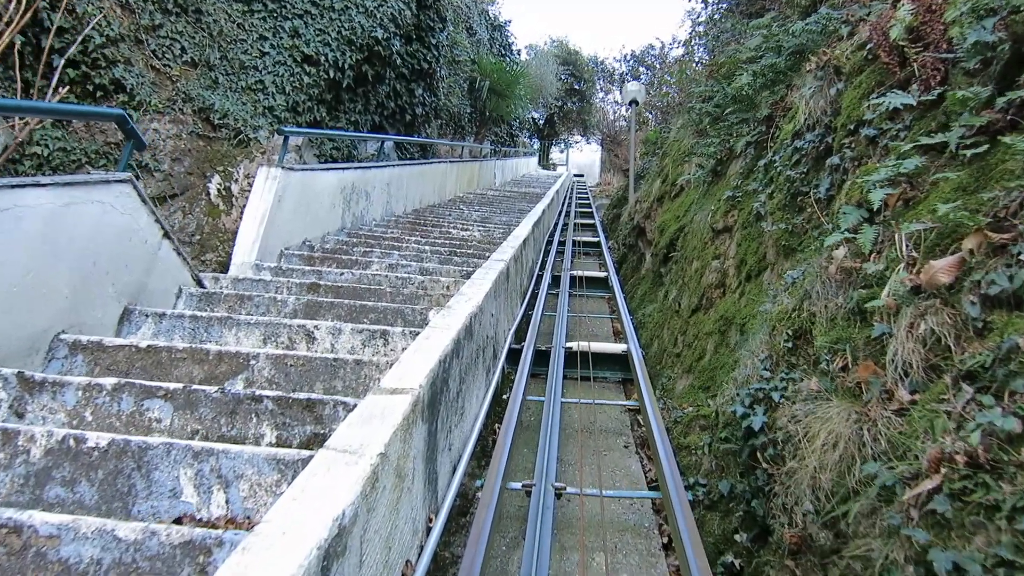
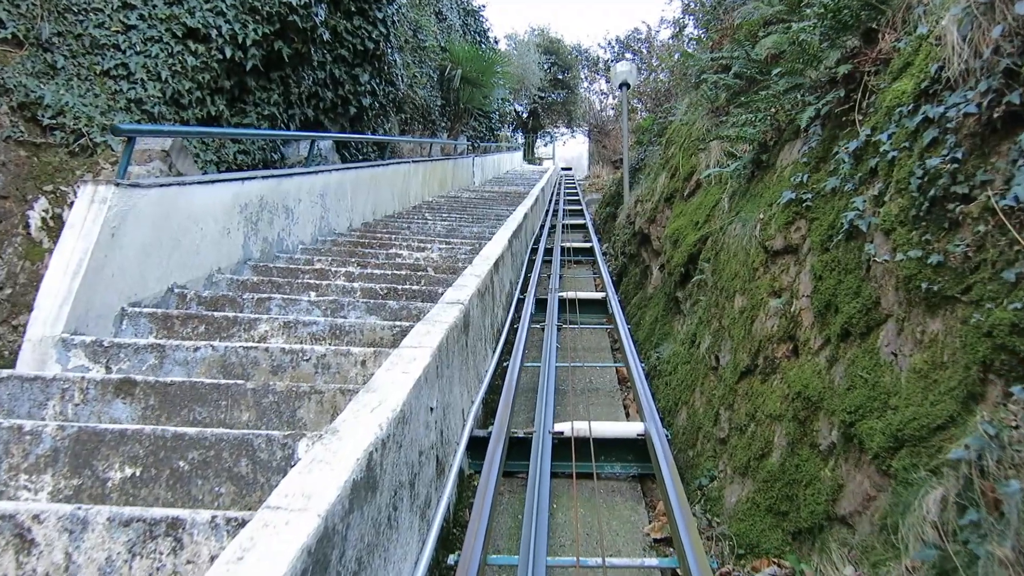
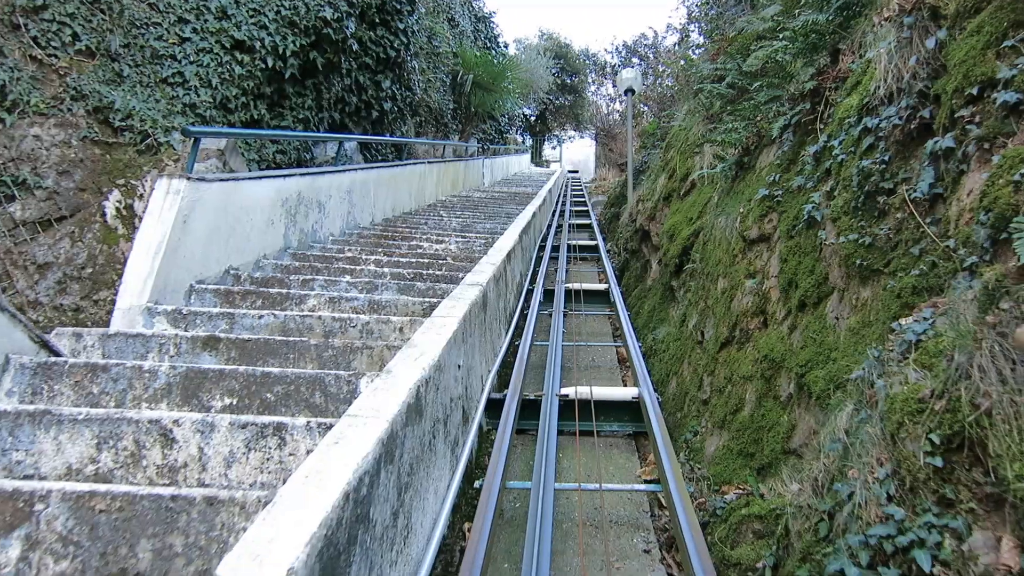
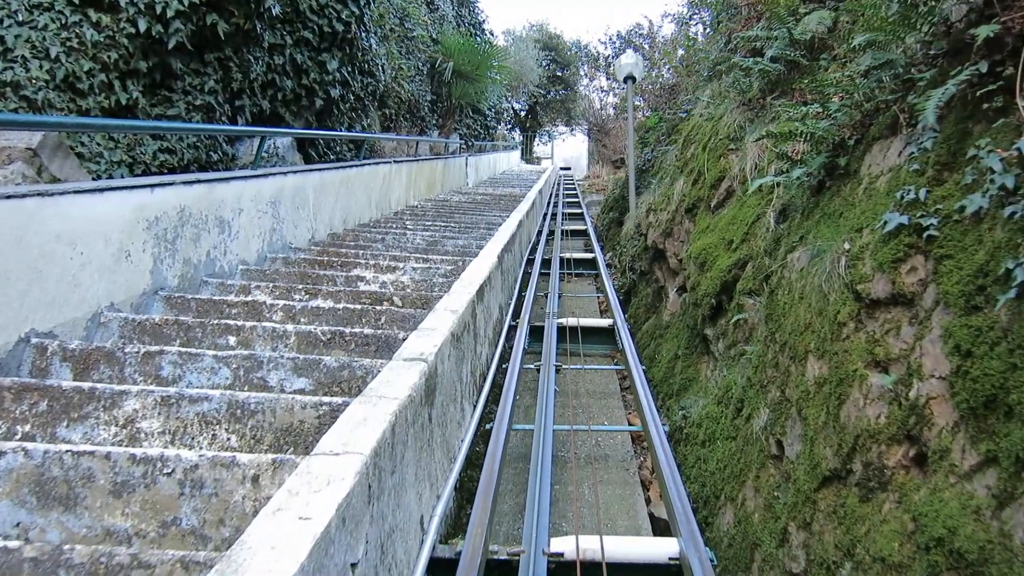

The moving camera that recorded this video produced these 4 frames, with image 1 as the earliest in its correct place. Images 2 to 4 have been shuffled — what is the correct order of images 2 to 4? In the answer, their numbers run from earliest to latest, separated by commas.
3, 2, 4
